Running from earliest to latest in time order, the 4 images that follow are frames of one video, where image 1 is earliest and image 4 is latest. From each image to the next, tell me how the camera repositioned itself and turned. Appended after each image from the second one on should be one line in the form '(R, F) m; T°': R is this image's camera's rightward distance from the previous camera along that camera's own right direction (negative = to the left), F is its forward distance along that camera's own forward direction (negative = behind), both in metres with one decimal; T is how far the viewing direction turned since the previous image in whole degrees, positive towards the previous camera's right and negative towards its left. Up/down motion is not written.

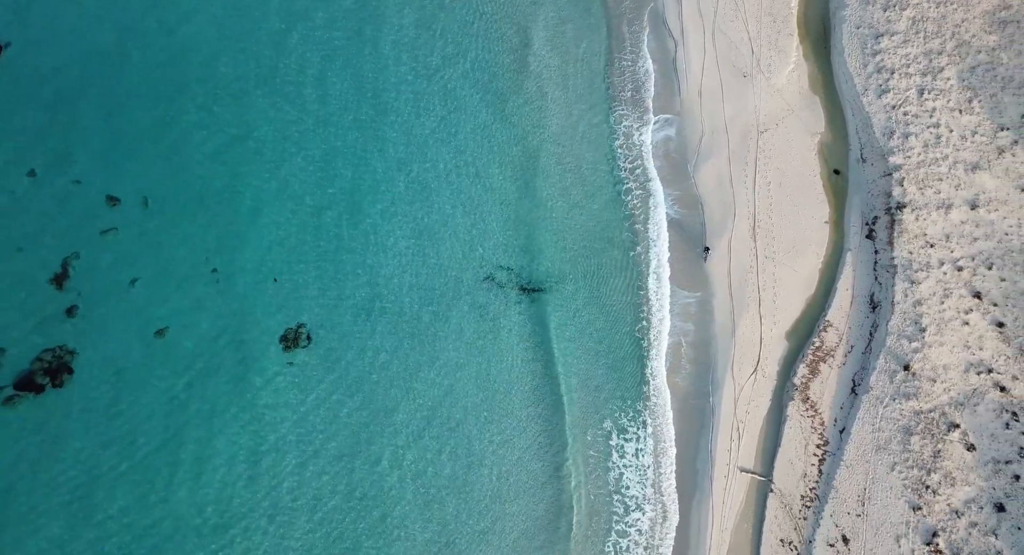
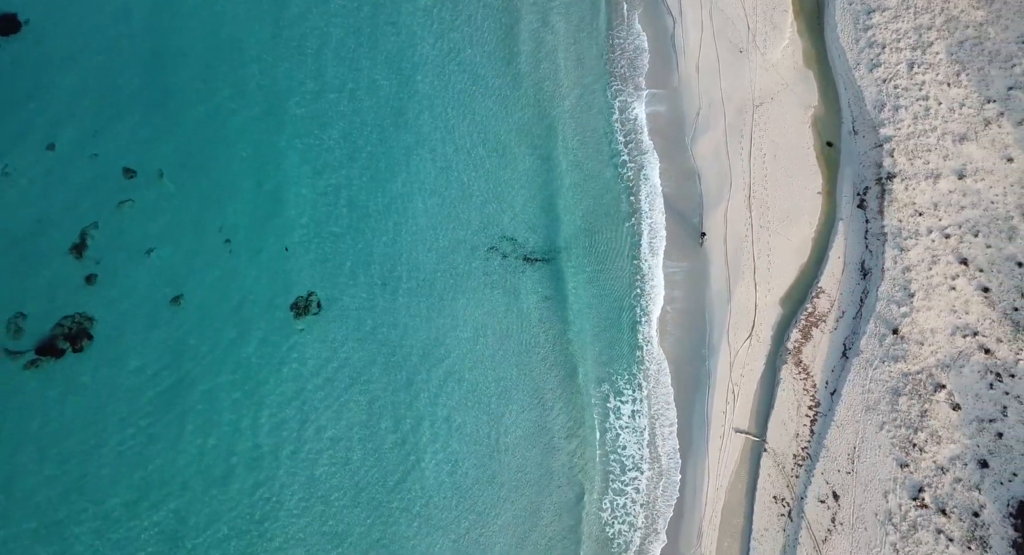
(+1.7, -1.8) m; -4°
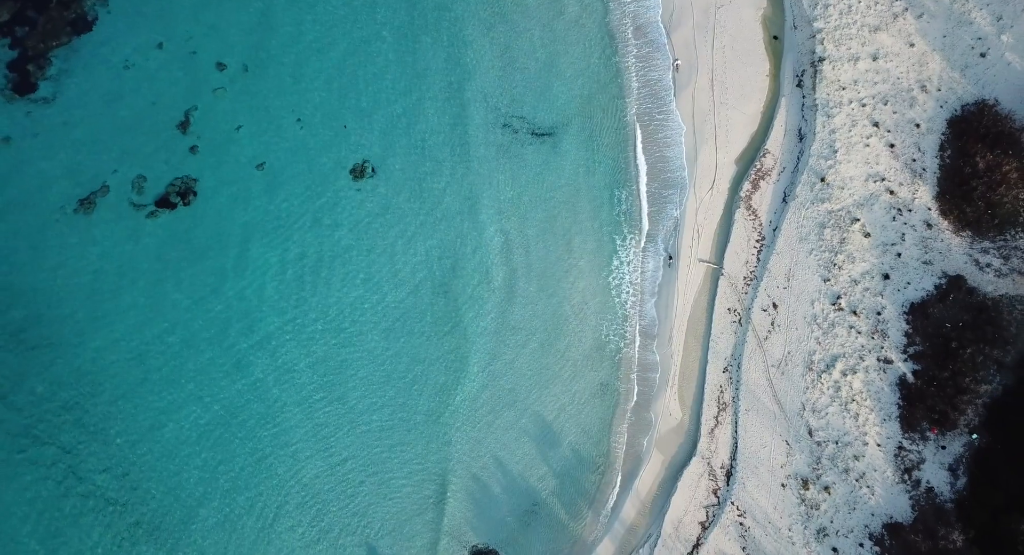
(-0.4, -7.5) m; 0°
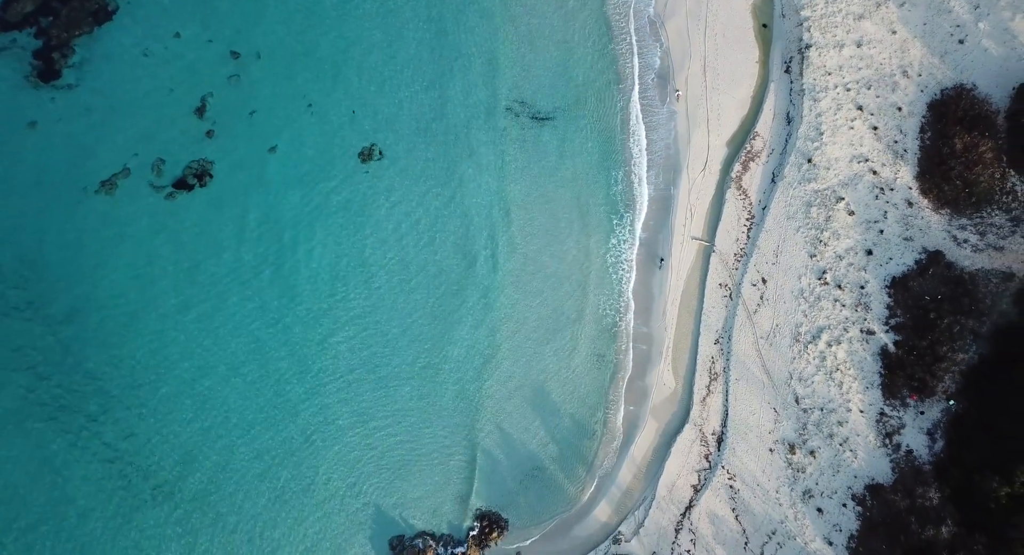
(-0.1, -1.7) m; 0°
